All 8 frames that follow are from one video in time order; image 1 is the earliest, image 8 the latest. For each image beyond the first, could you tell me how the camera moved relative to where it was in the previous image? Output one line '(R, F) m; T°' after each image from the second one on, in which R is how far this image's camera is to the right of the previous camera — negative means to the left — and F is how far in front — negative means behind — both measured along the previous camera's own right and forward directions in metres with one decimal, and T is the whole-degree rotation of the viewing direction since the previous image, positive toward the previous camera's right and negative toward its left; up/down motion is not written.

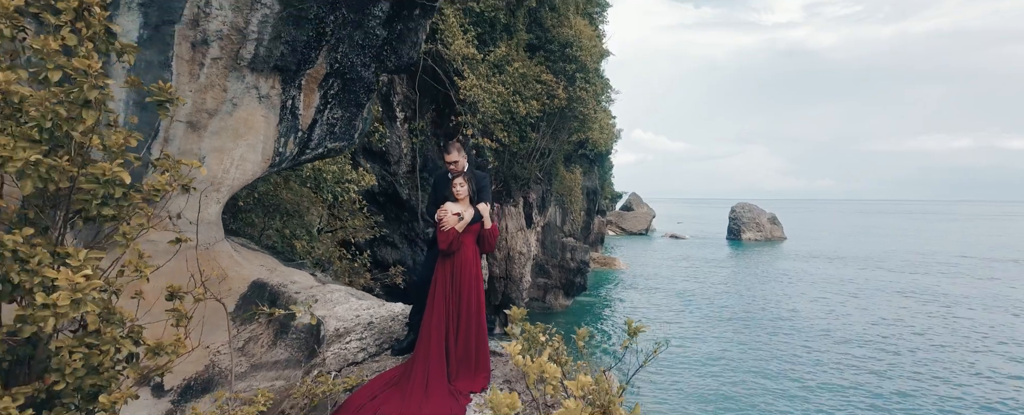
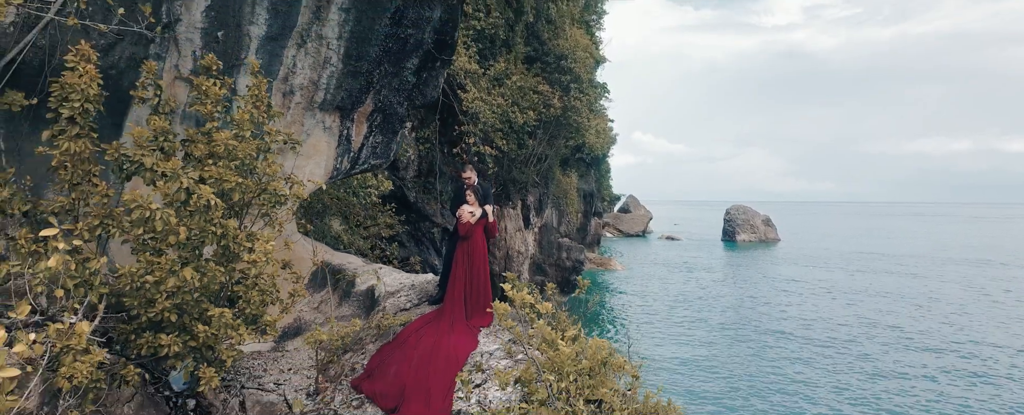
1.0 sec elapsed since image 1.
(0.0, -1.8) m; 0°
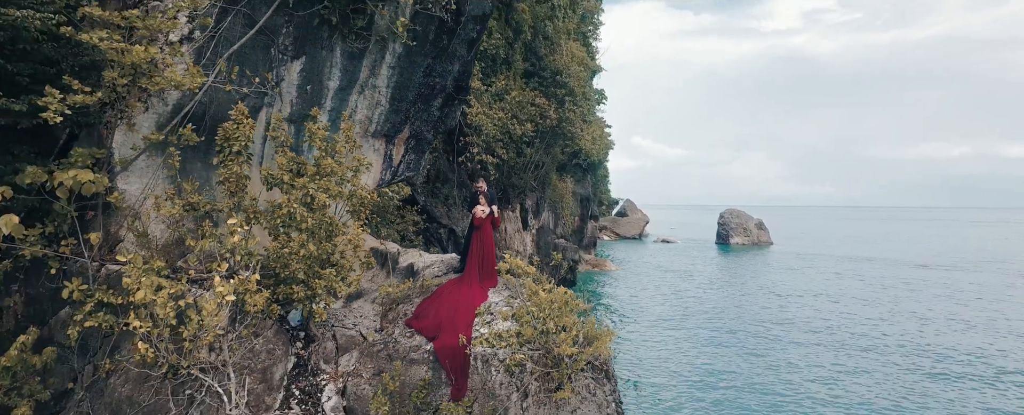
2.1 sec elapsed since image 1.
(0.0, -2.4) m; 0°
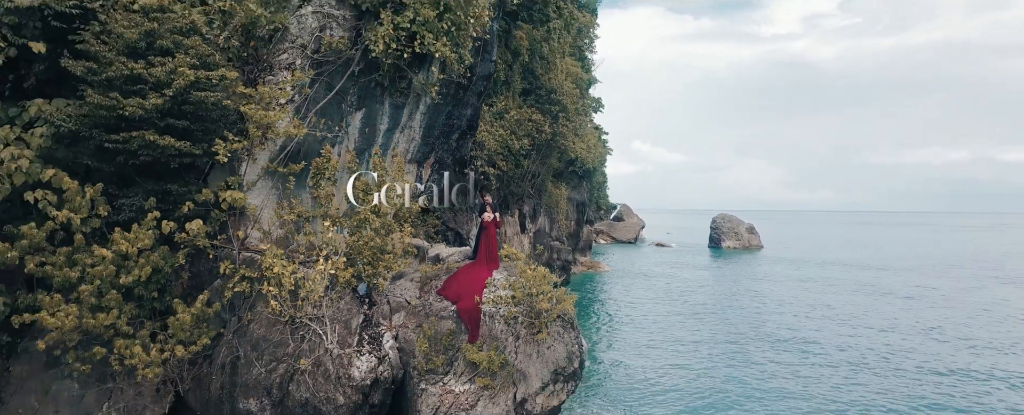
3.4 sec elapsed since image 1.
(+0.1, -3.3) m; 0°
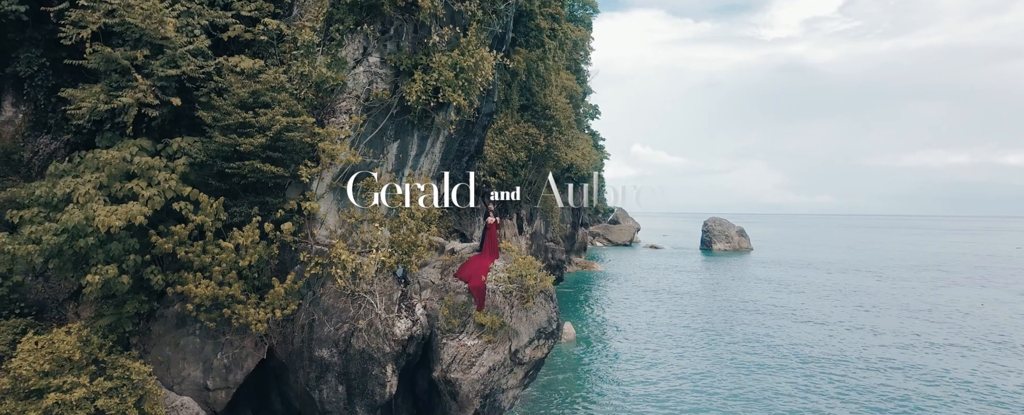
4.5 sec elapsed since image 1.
(+0.1, -3.8) m; 0°
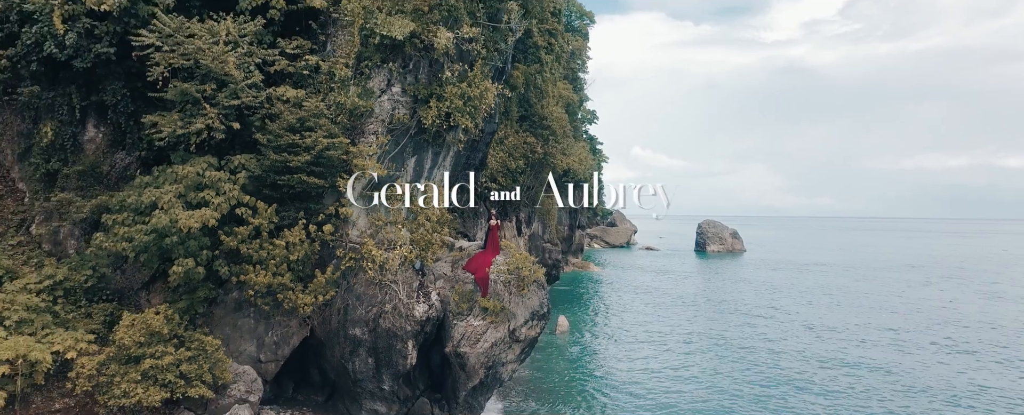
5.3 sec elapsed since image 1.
(0.0, -2.9) m; 0°
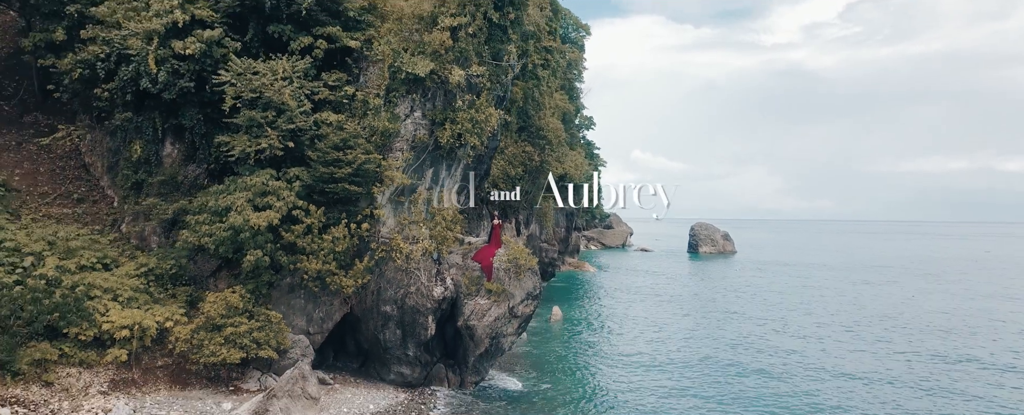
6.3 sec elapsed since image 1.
(0.0, -4.0) m; 0°
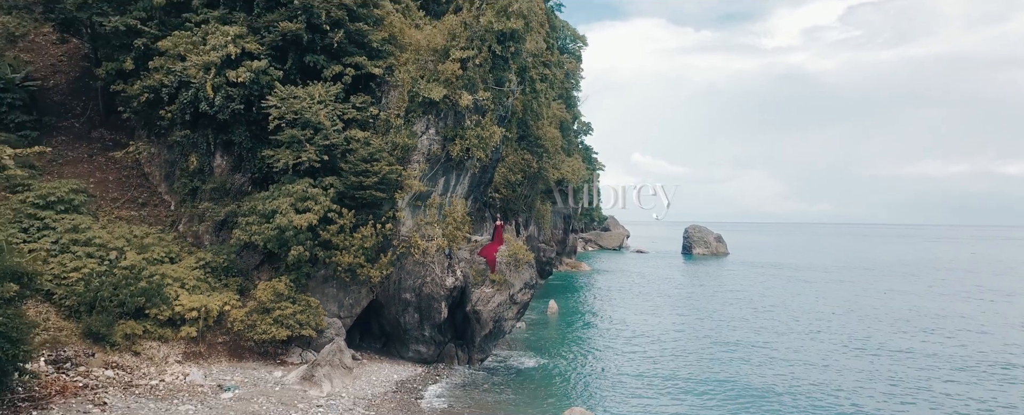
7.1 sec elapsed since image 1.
(0.0, -3.6) m; 0°
